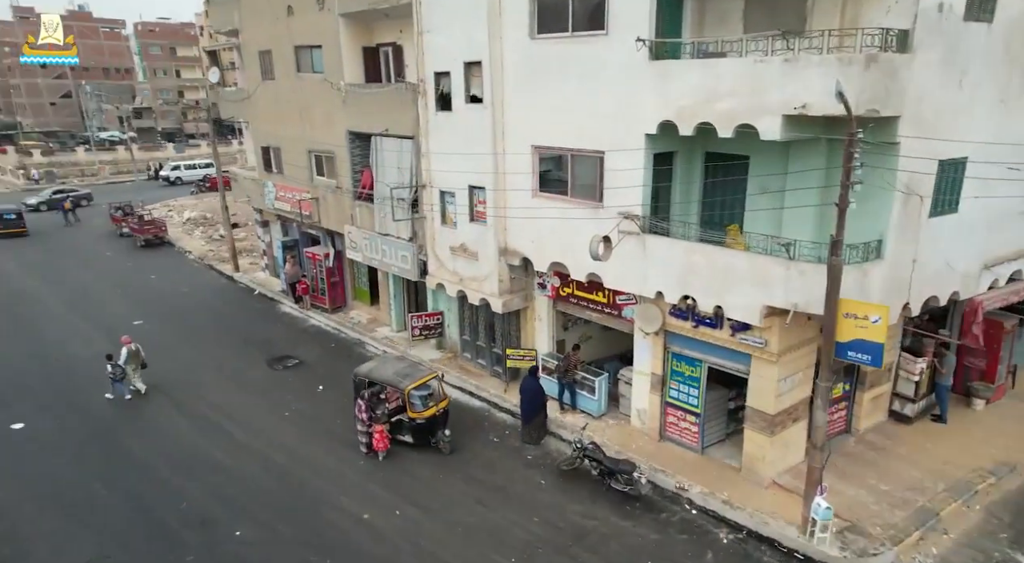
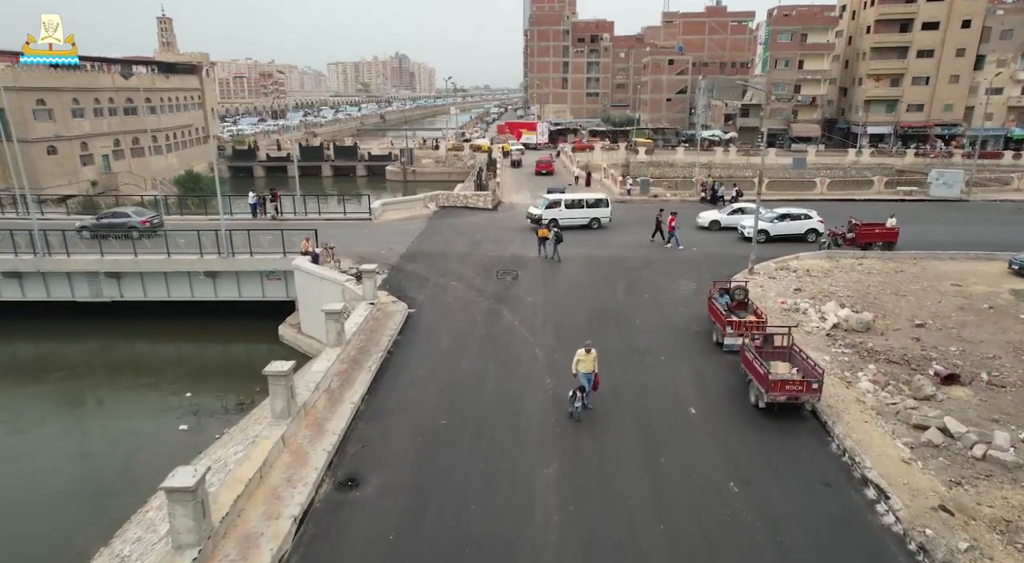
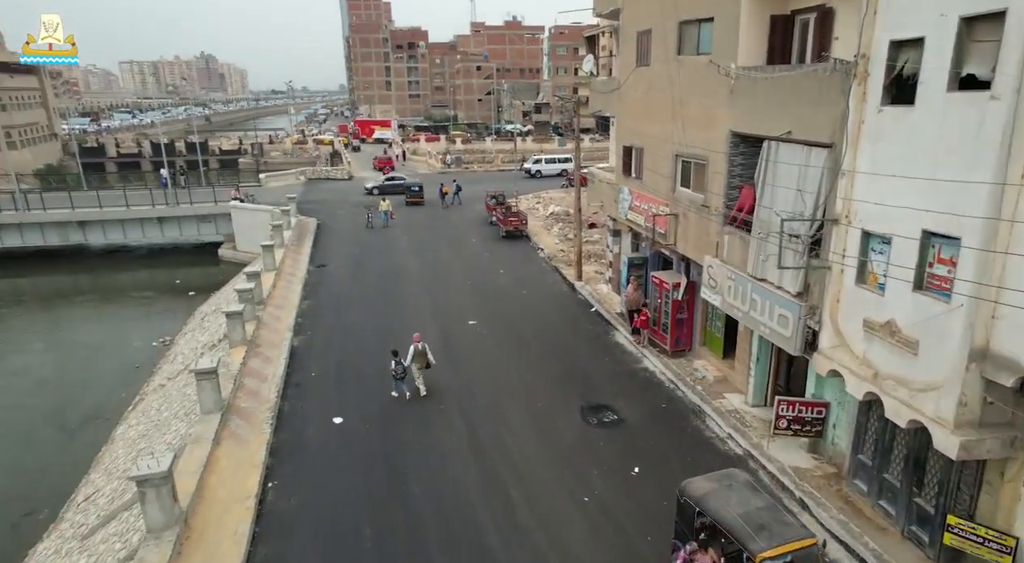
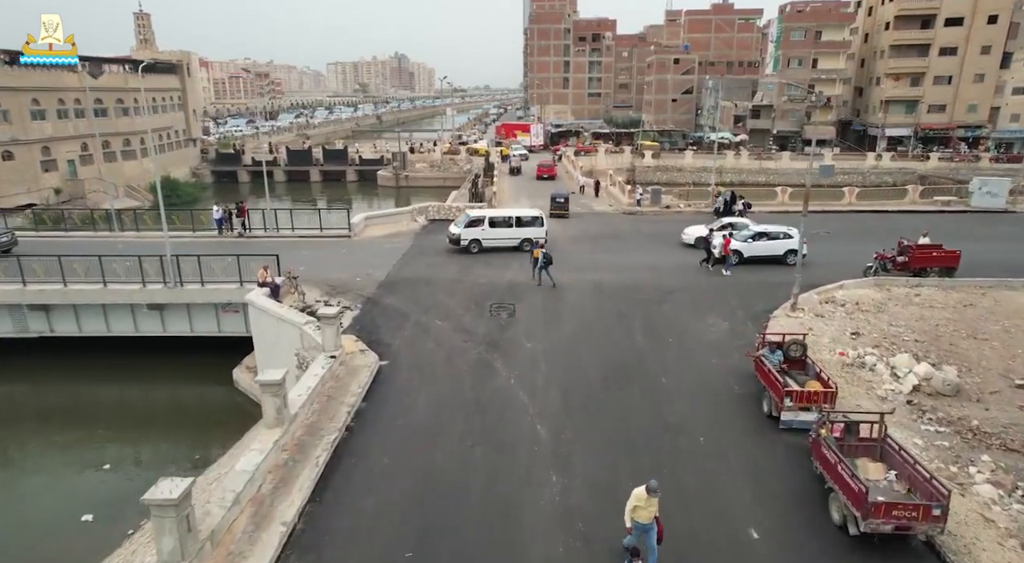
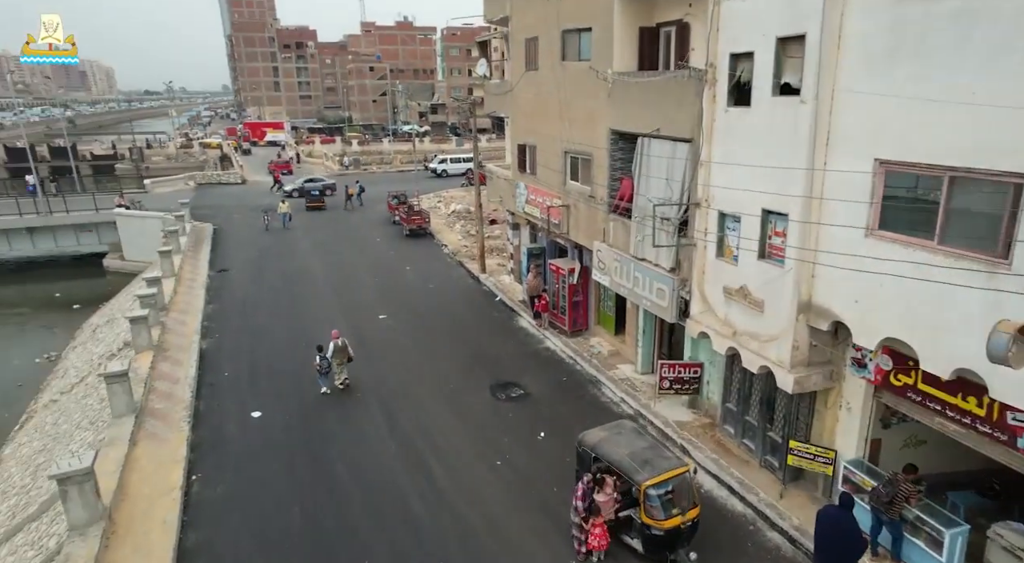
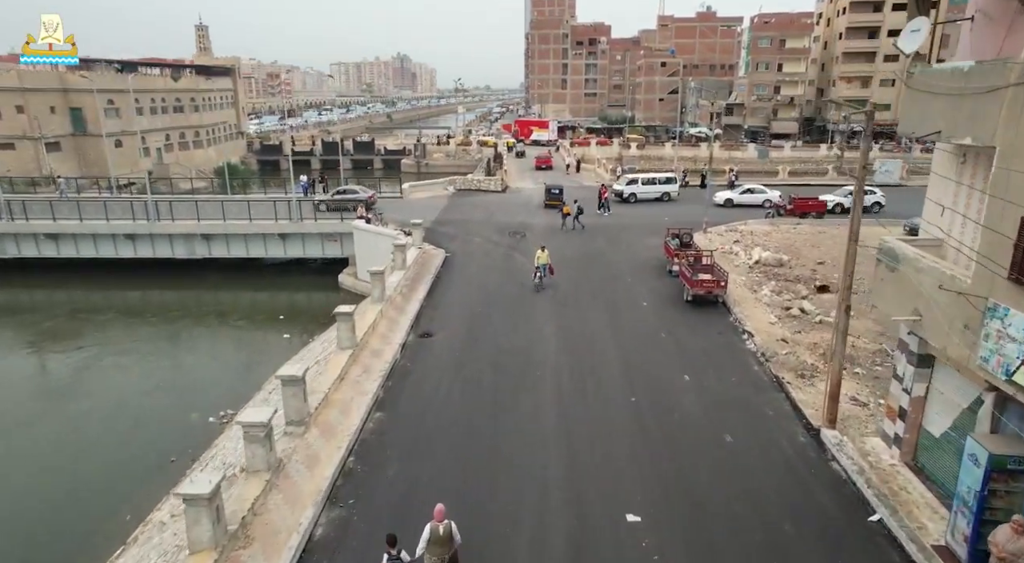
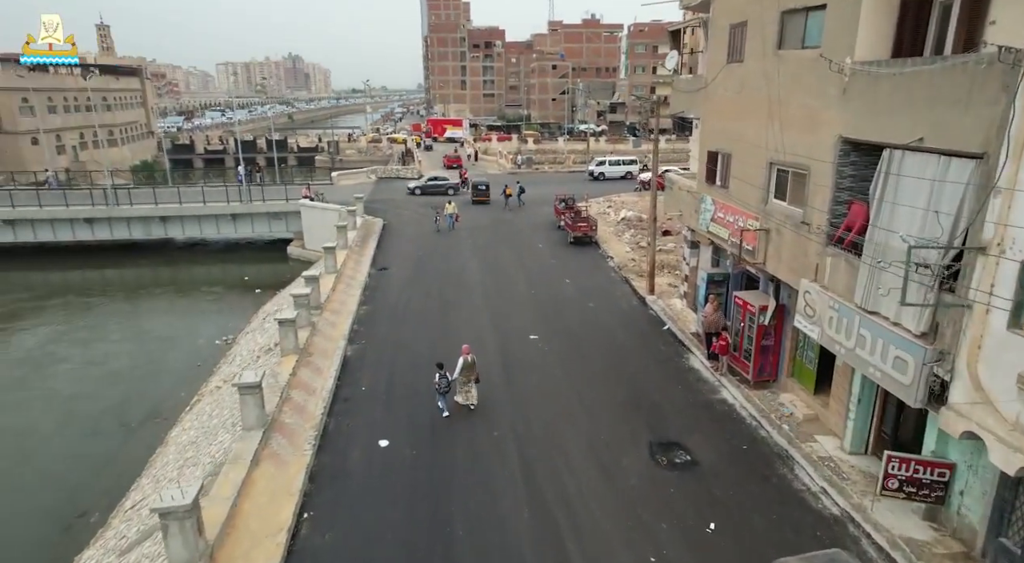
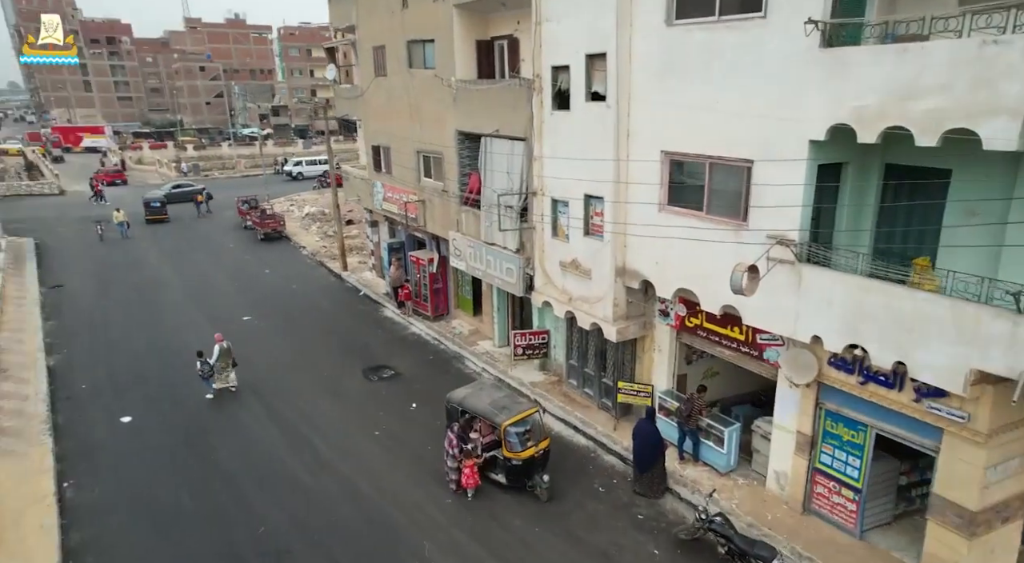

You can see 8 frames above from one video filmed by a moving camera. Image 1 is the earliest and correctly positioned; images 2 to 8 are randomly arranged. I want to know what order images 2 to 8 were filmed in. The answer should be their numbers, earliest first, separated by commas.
8, 5, 3, 7, 6, 2, 4
